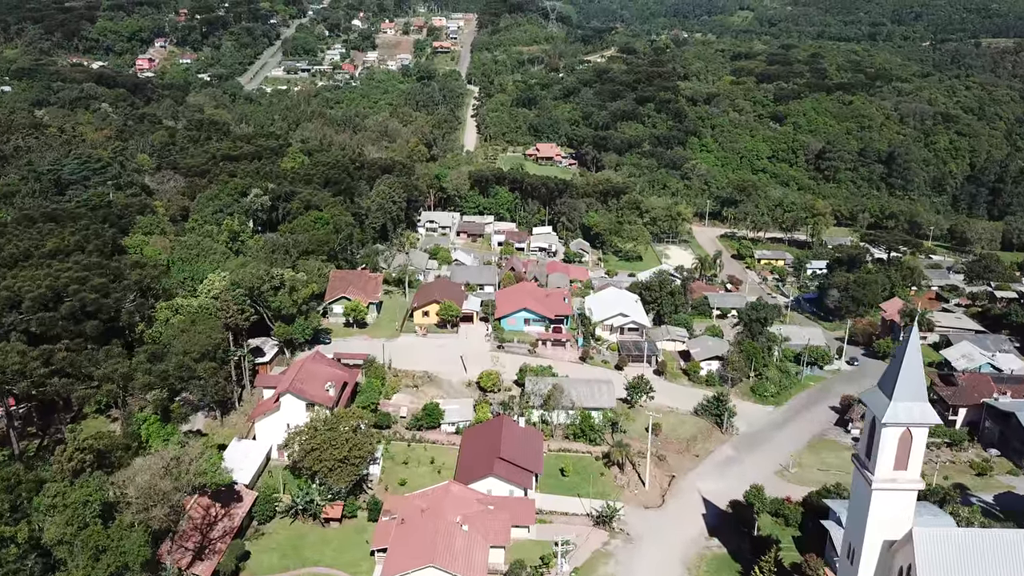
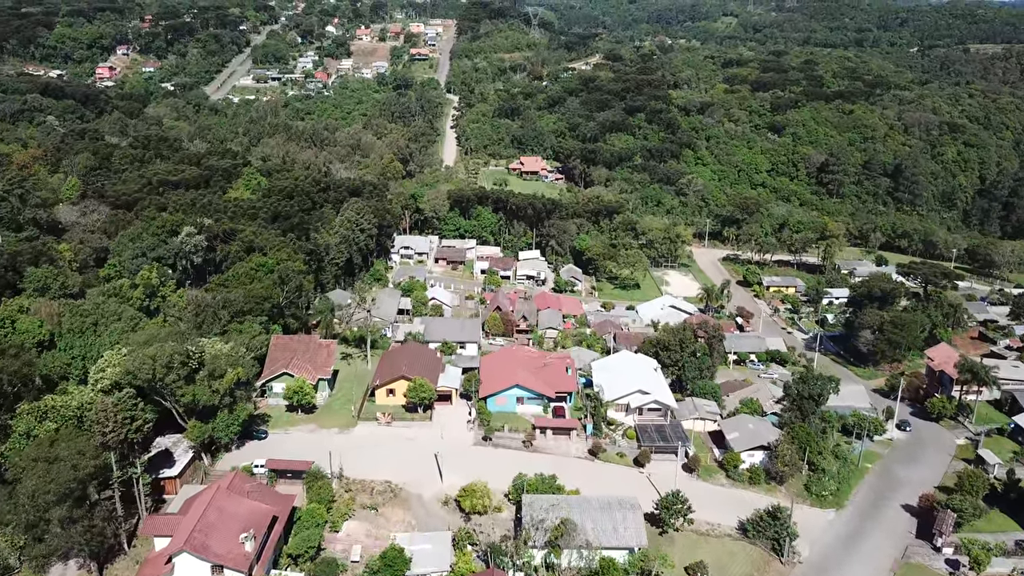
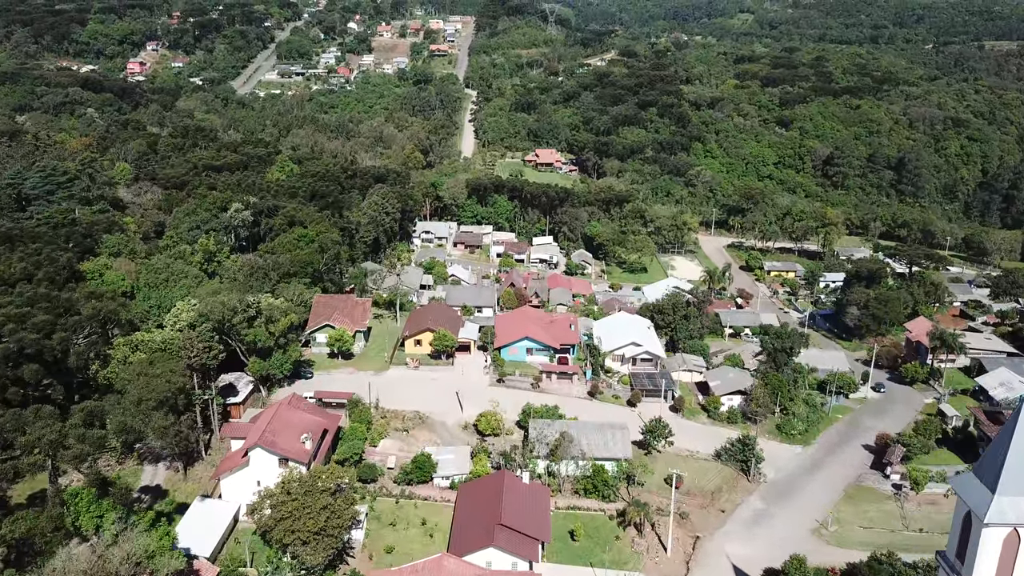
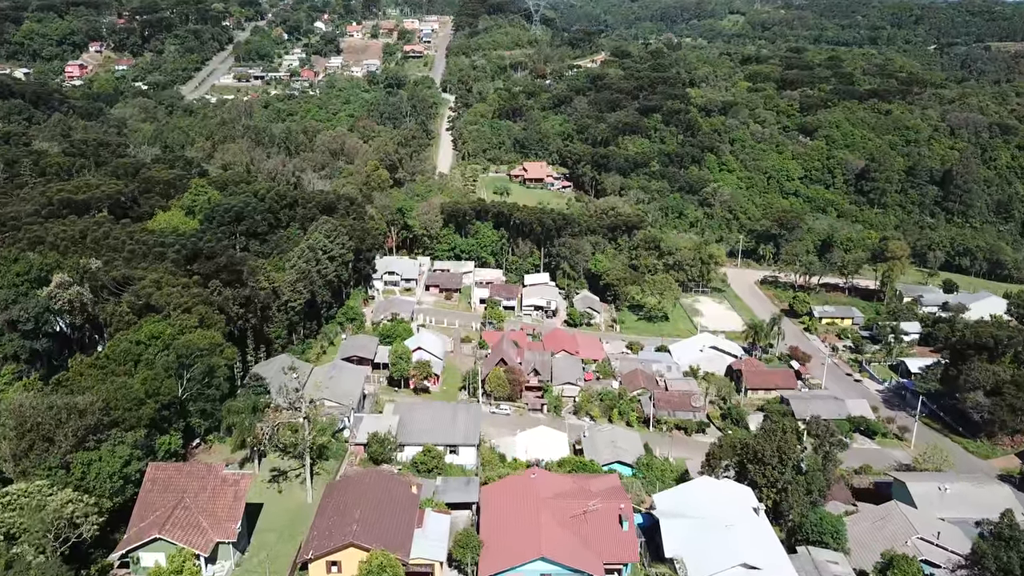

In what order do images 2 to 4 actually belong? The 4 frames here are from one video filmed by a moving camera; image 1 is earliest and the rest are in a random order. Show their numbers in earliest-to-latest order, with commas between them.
3, 2, 4
